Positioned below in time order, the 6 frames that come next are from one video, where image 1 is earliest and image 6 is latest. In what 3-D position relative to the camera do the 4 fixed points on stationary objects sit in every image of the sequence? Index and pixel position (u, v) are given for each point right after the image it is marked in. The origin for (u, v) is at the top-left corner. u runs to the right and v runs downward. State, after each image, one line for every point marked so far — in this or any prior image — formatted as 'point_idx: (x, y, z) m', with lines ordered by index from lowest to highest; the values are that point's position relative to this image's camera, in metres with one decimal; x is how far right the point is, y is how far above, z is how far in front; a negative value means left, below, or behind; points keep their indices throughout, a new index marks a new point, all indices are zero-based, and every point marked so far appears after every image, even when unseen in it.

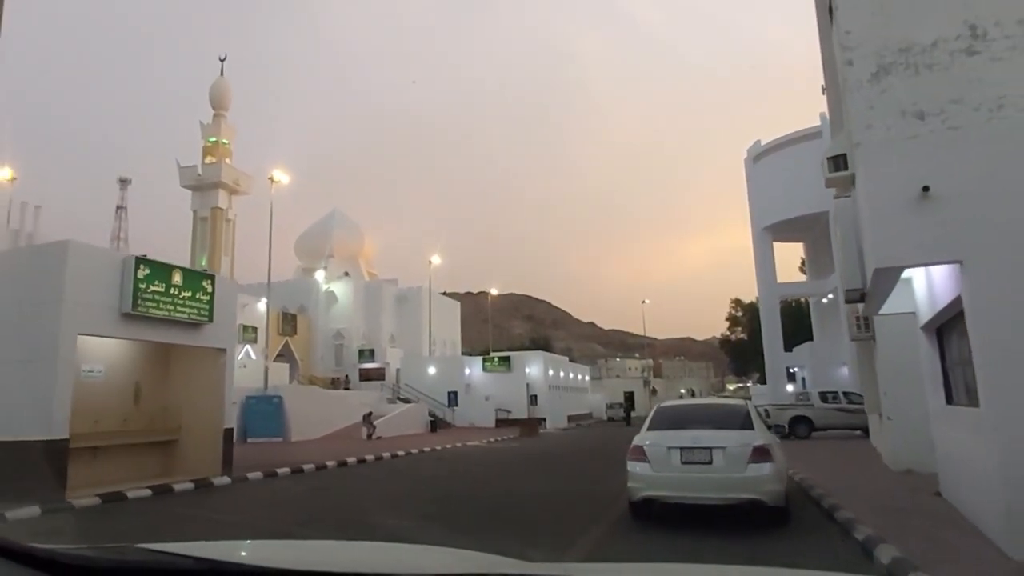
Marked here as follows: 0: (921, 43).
0: (+5.8, +3.5, +9.7) m
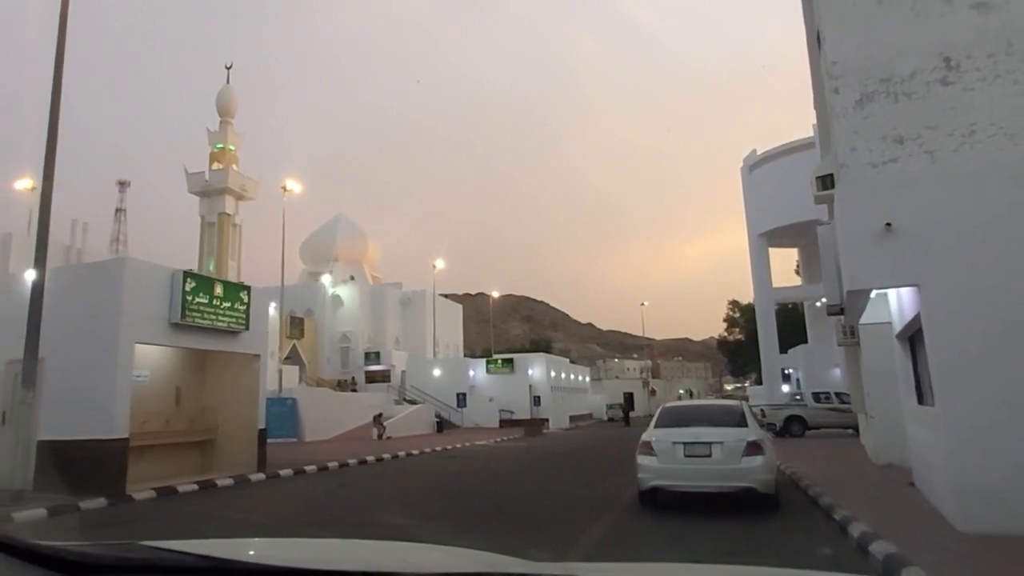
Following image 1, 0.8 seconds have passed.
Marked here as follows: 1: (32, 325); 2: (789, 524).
0: (+6.1, +3.4, +10.7) m
1: (-6.3, -0.5, +9.1) m
2: (+3.6, -3.0, +8.9) m
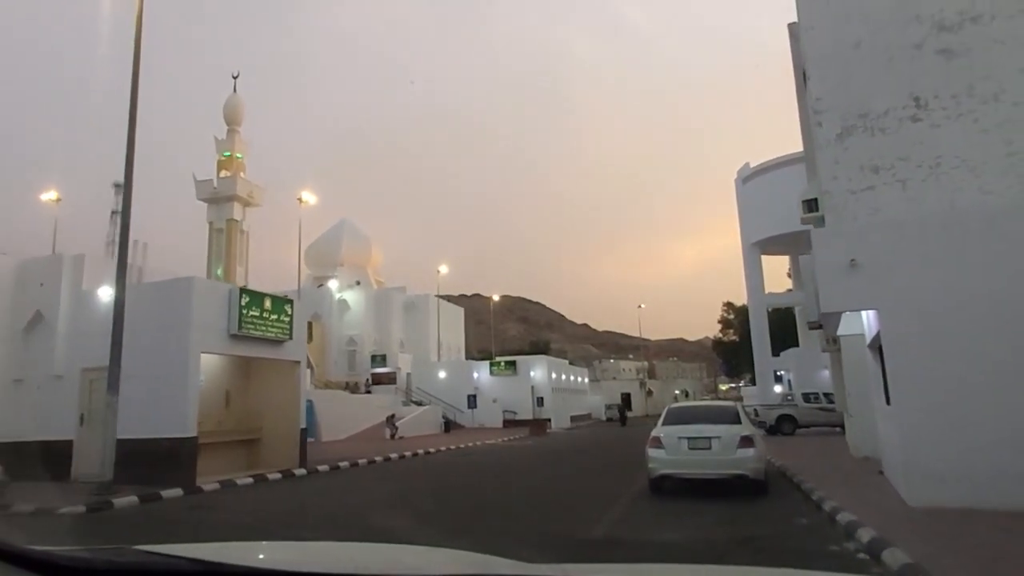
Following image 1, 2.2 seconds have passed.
0: (+6.4, +3.1, +12.0) m
1: (-6.0, -0.7, +10.4) m
2: (+4.0, -3.3, +10.2) m
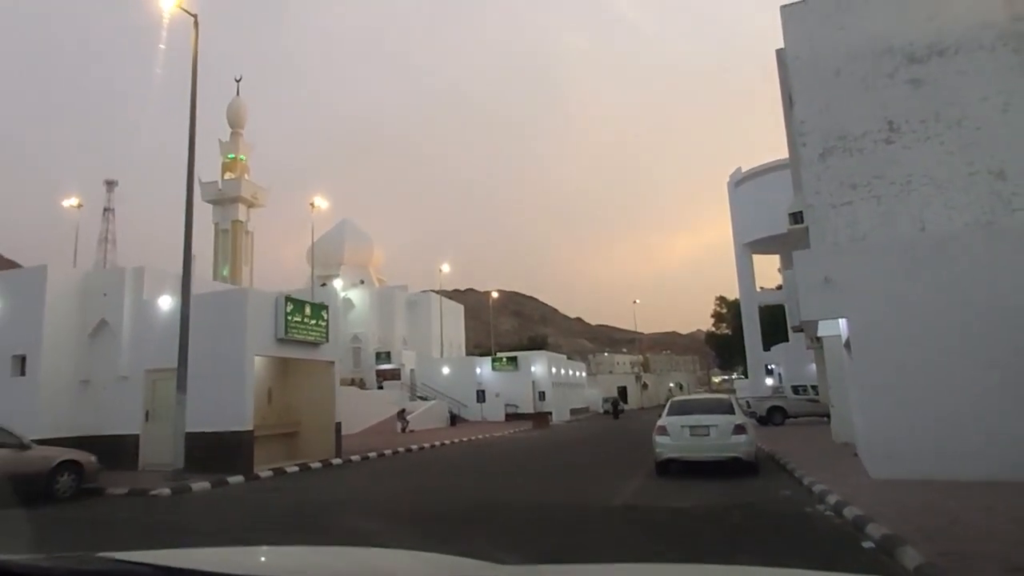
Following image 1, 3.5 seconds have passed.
0: (+6.7, +3.1, +13.4) m
1: (-5.6, -0.9, +11.7) m
2: (+4.3, -3.4, +11.7) m
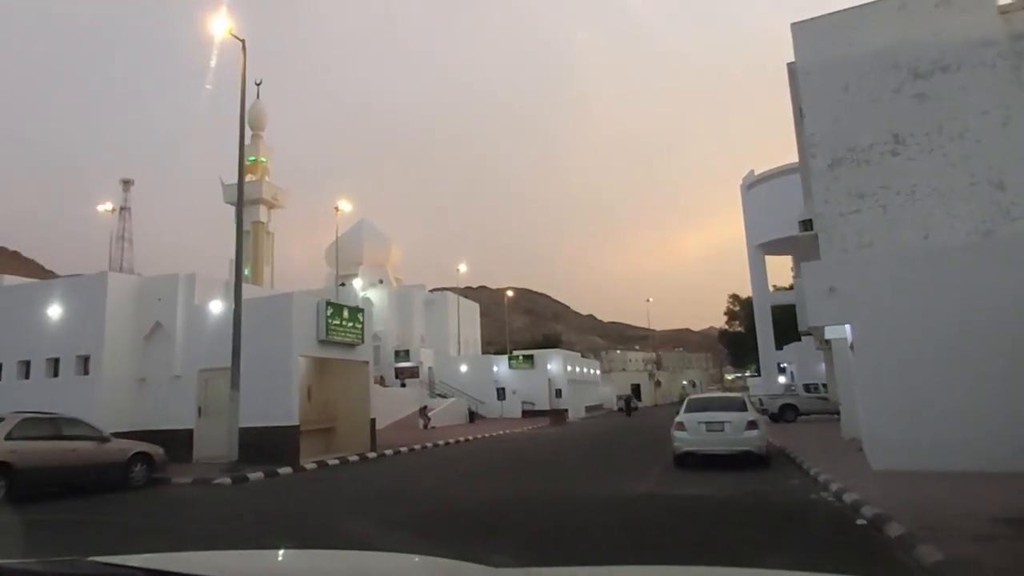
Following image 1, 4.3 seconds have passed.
0: (+7.2, +3.0, +14.2) m
1: (-5.1, -1.0, +12.6) m
2: (+4.8, -3.5, +12.5) m
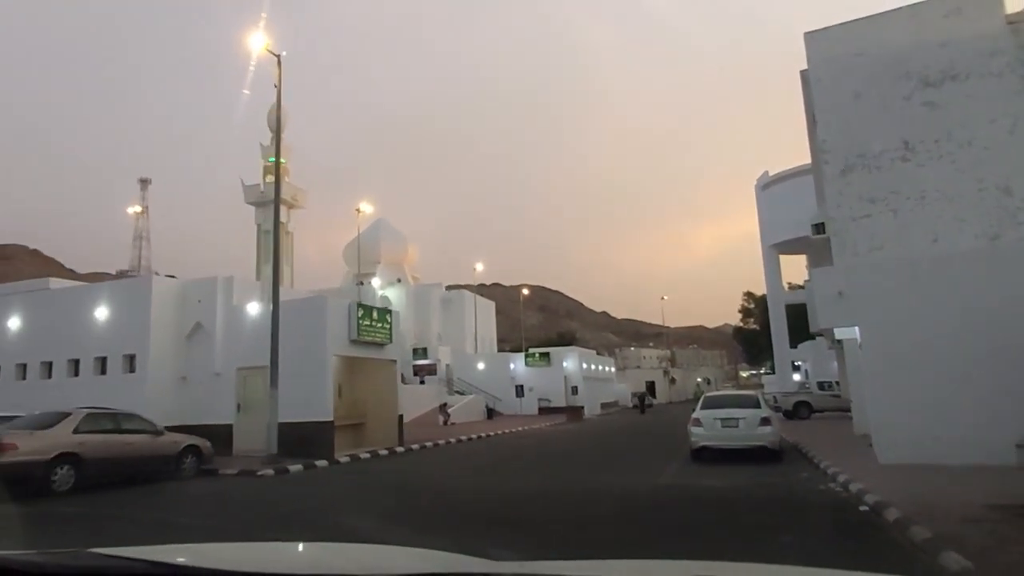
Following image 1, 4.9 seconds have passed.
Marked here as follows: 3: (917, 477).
0: (+7.7, +2.9, +14.6) m
1: (-4.7, -1.1, +13.4) m
2: (+5.3, -3.5, +13.0) m
3: (+6.5, -3.1, +11.0) m
